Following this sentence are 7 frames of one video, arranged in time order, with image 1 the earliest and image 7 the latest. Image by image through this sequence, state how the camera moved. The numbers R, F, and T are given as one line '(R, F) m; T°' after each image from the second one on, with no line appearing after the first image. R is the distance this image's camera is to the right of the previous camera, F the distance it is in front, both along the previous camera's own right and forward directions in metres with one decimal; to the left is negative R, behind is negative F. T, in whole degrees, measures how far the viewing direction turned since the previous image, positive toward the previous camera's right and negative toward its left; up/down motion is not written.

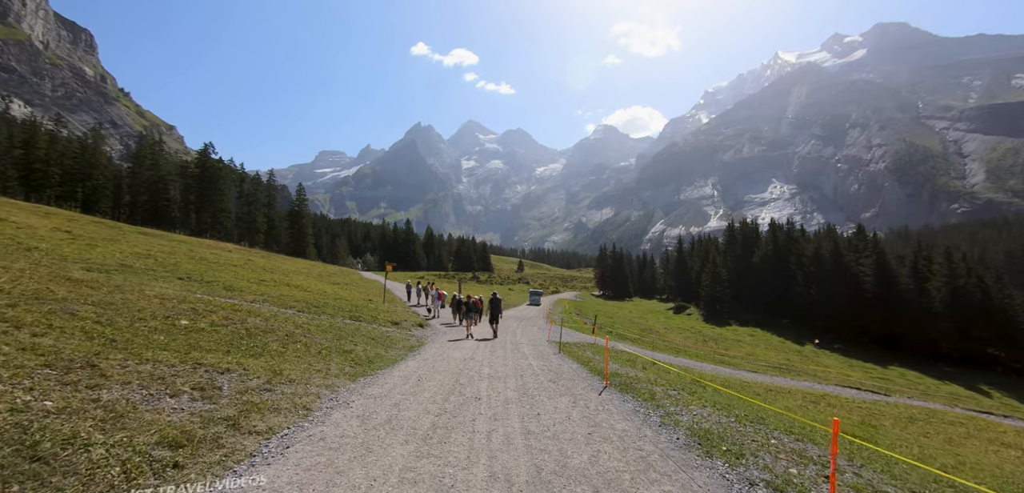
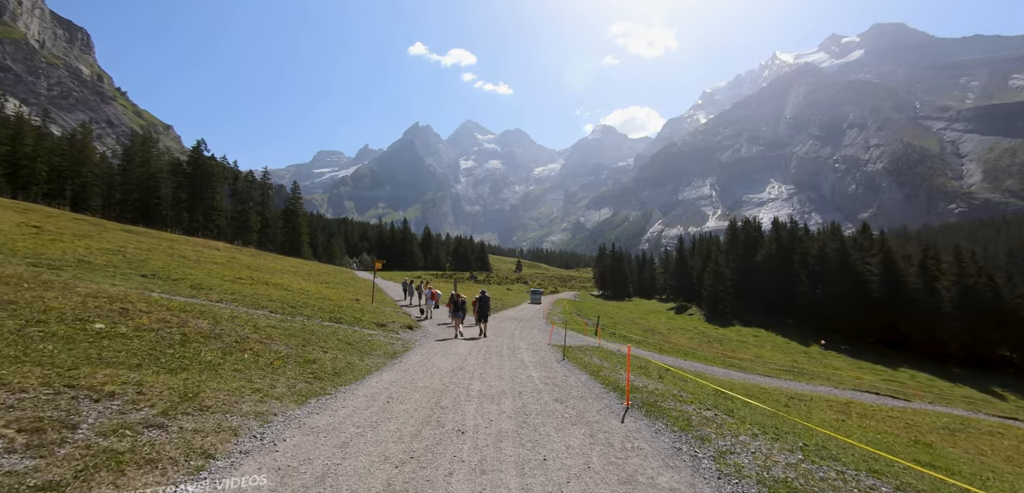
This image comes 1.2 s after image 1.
(0.0, +2.1) m; 0°
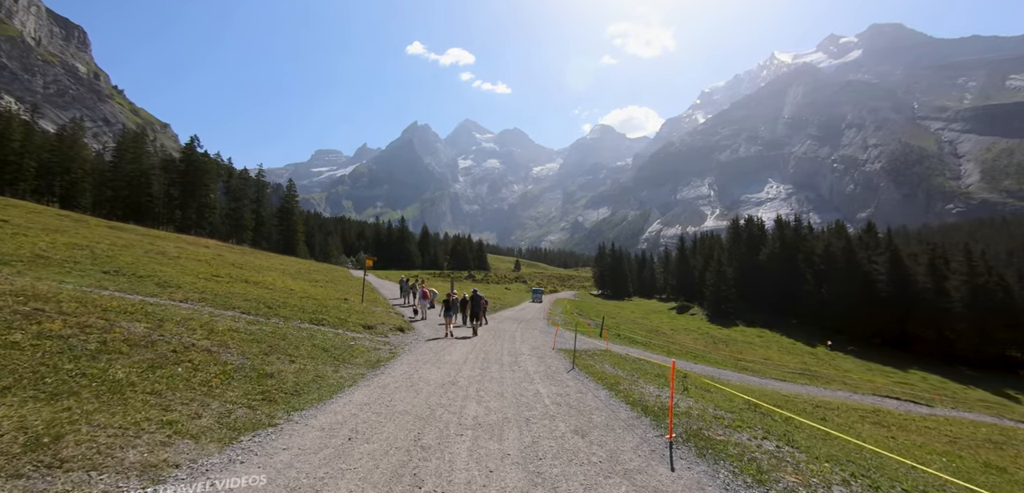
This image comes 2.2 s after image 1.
(-0.1, +1.9) m; 0°
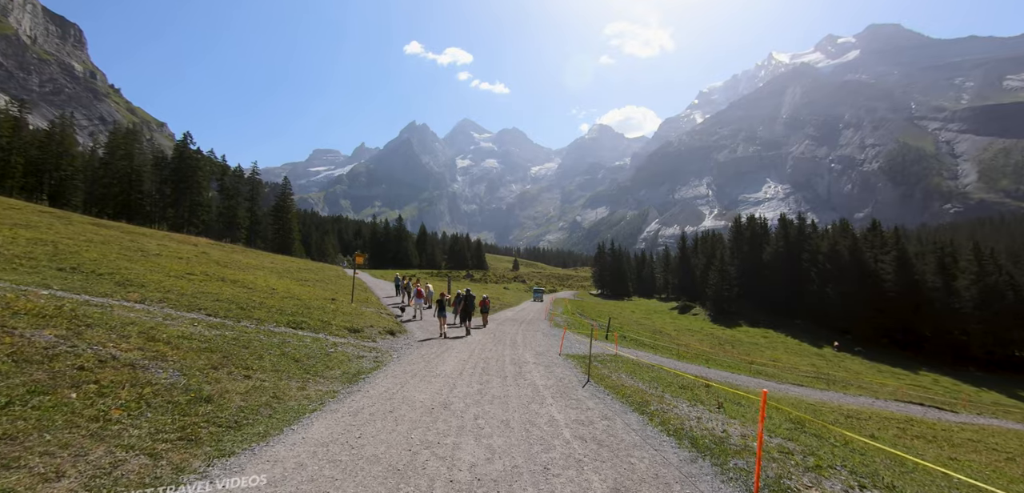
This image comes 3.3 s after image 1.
(-0.1, +1.9) m; 0°
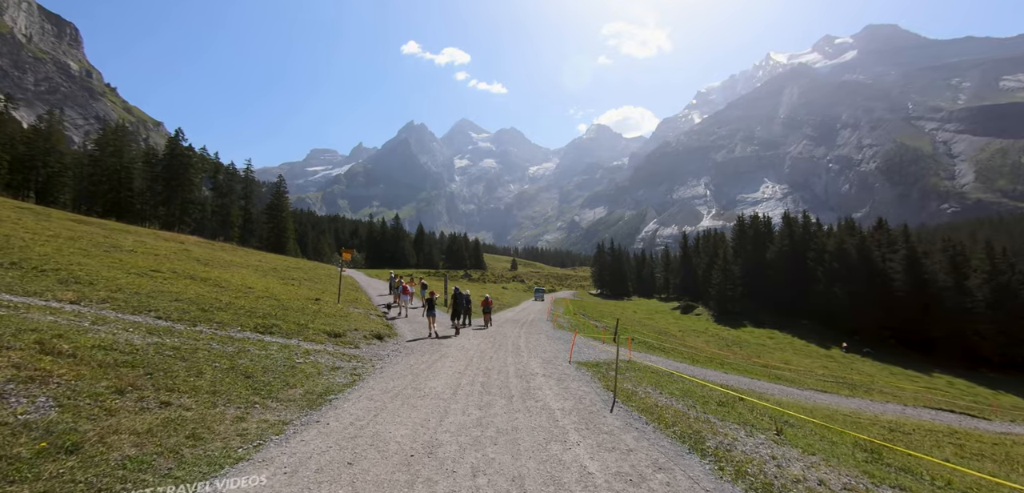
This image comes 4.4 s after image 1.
(-0.2, +2.1) m; 0°
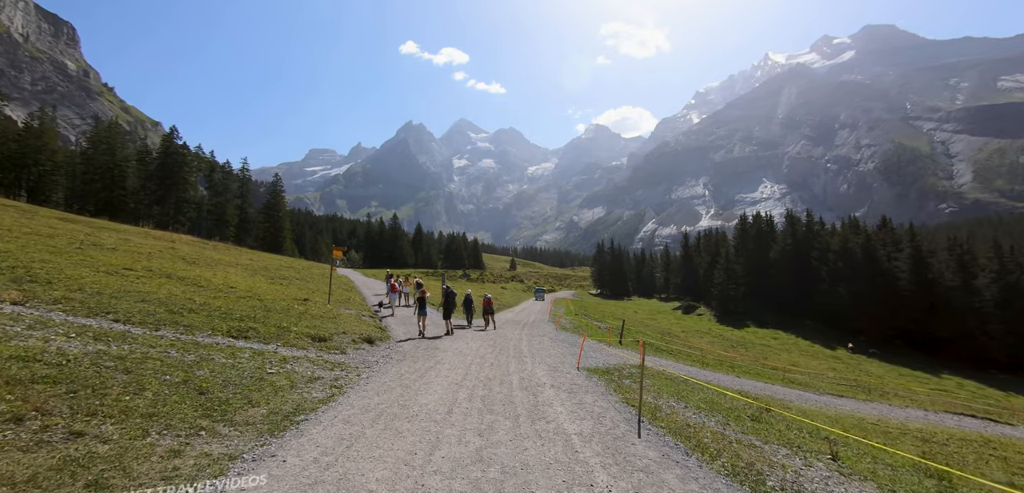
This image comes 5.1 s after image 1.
(-0.1, +1.3) m; 0°
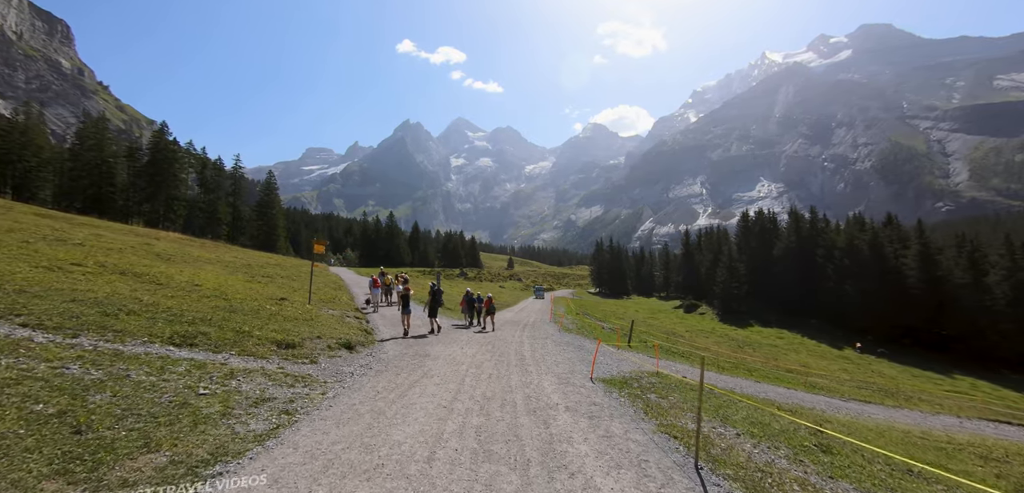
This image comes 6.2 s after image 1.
(-0.1, +2.0) m; 0°
